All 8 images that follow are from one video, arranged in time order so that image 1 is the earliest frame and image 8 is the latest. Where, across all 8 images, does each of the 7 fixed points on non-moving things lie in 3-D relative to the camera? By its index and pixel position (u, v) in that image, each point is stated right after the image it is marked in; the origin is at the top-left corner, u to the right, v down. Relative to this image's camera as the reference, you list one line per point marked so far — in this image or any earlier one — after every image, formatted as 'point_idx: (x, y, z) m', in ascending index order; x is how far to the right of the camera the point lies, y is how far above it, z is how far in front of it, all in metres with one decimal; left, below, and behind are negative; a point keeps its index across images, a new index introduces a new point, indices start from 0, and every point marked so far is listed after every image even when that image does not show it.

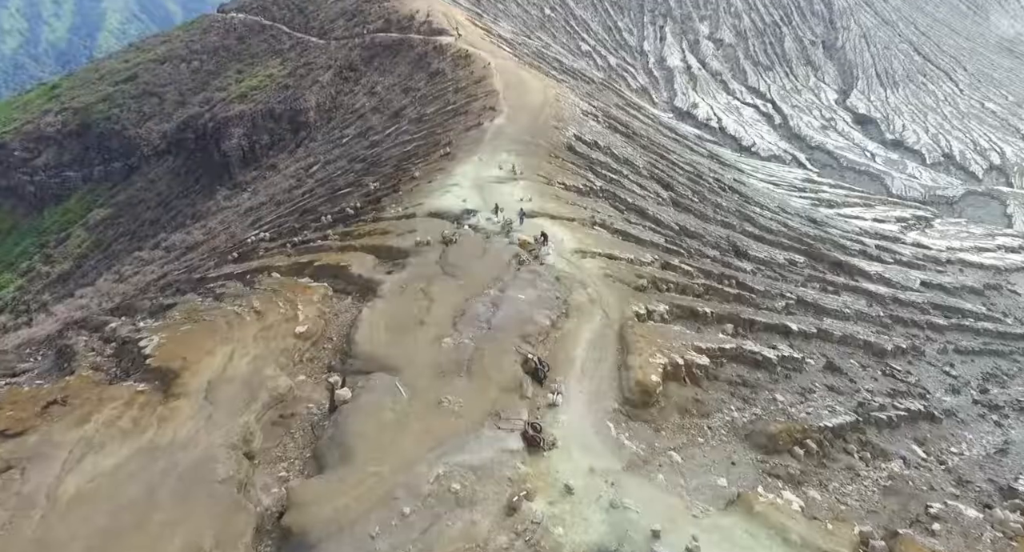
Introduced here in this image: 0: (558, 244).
0: (+1.1, +0.7, +13.2) m
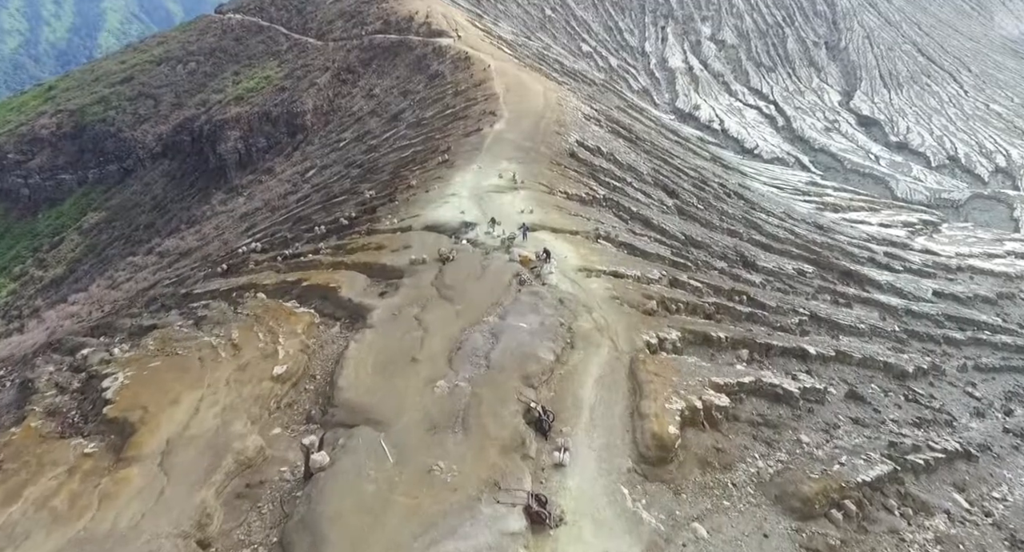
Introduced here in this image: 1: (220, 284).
0: (+1.2, +0.3, +12.4) m
1: (-8.0, -0.2, +14.8) m
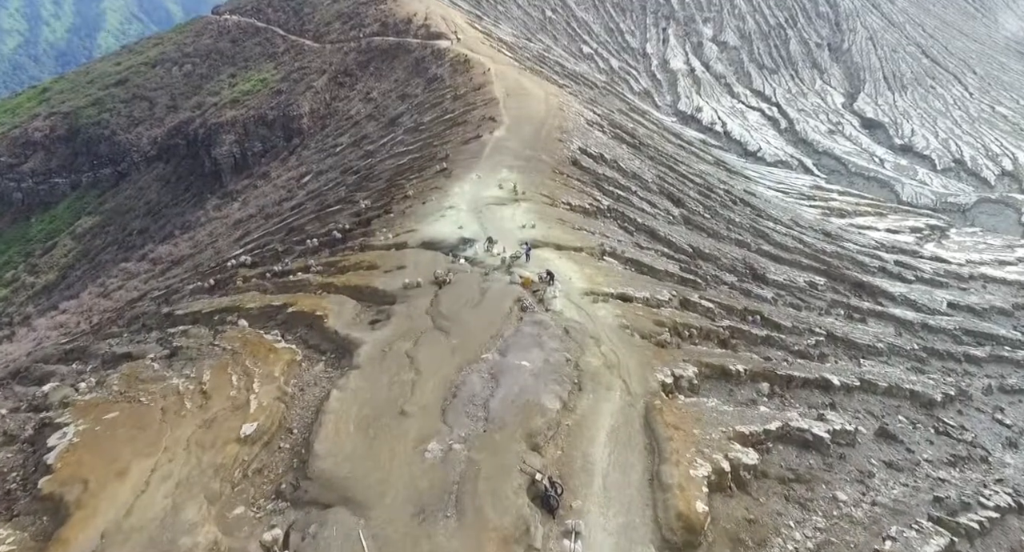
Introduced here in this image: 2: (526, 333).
0: (+1.2, -0.2, +11.6) m
1: (-8.0, -0.7, +14.0) m
2: (+0.2, -1.0, +9.4) m
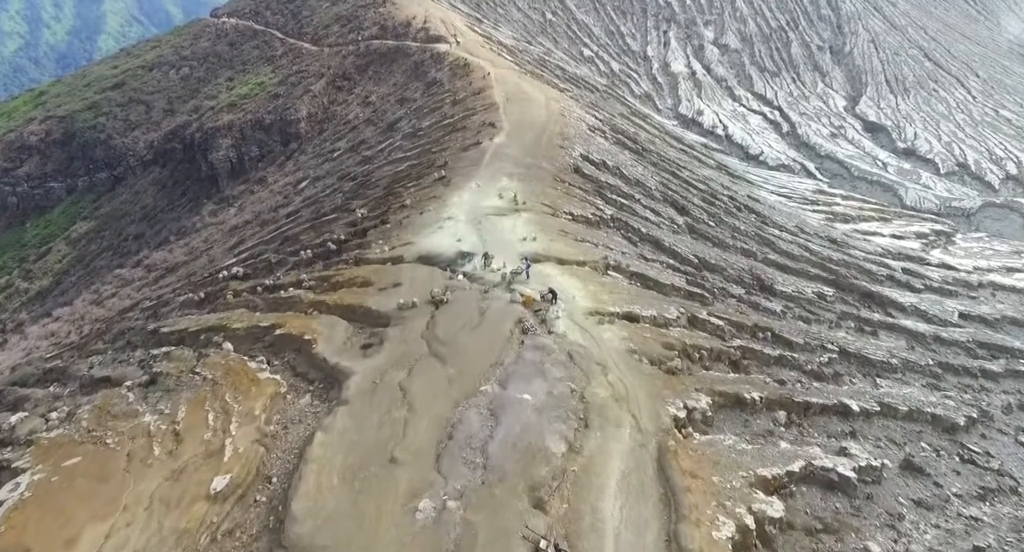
0: (+1.2, -0.6, +11.0) m
1: (-7.9, -1.1, +13.4) m
2: (+0.2, -1.4, +8.8) m
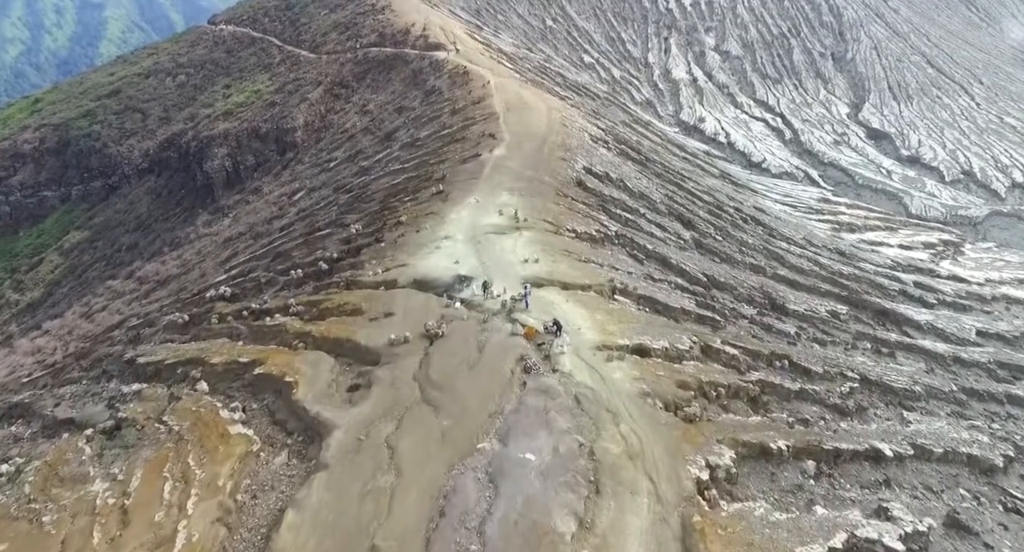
0: (+1.2, -1.1, +10.2) m
1: (-7.9, -1.7, +12.6) m
2: (+0.3, -1.9, +8.0) m
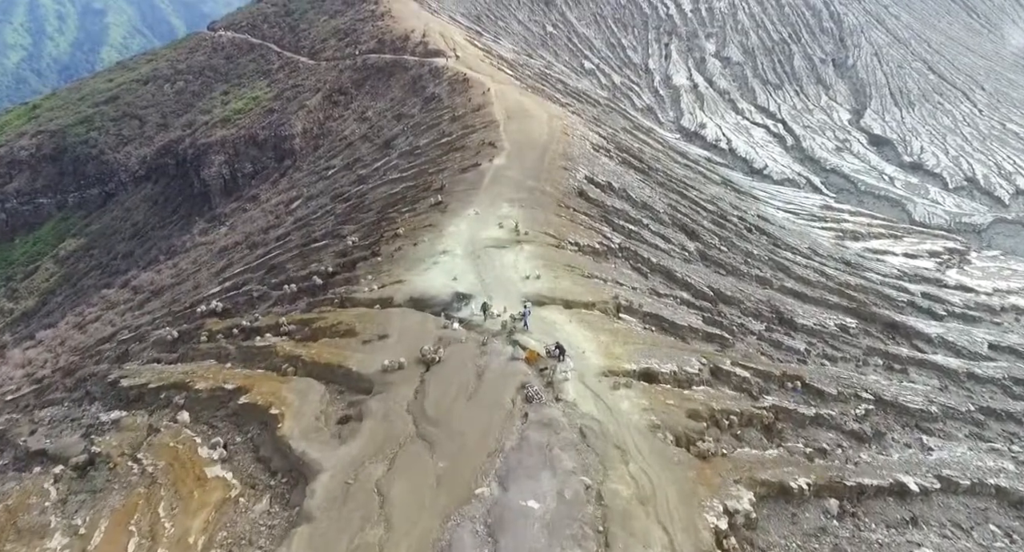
0: (+1.2, -1.5, +9.6) m
1: (-7.9, -2.1, +12.0) m
2: (+0.3, -2.3, +7.4) m
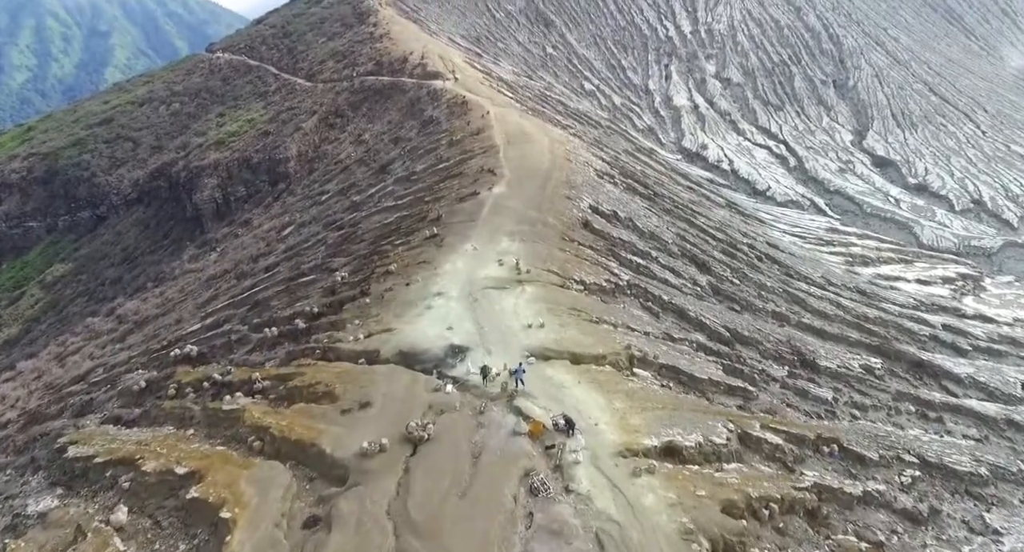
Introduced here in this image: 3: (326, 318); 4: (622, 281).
0: (+1.3, -2.5, +8.3) m
1: (-7.9, -3.1, +10.6) m
2: (+0.3, -3.2, +6.0) m
3: (-4.9, -1.1, +14.5) m
4: (+3.3, -0.2, +16.5) m
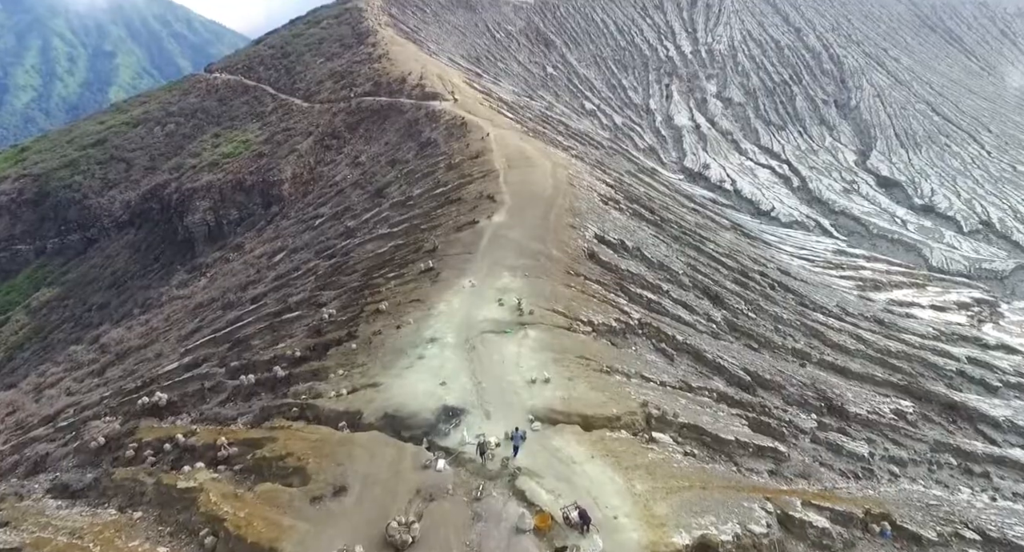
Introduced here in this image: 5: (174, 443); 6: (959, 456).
0: (+1.3, -3.3, +6.8) m
1: (-7.9, -4.0, +9.2) m
2: (+0.3, -3.9, +4.6) m
3: (-4.9, -2.1, +13.1) m
4: (+3.4, -1.2, +15.1) m
5: (-6.5, -3.3, +10.6) m
6: (+12.4, -5.0, +15.2) m
